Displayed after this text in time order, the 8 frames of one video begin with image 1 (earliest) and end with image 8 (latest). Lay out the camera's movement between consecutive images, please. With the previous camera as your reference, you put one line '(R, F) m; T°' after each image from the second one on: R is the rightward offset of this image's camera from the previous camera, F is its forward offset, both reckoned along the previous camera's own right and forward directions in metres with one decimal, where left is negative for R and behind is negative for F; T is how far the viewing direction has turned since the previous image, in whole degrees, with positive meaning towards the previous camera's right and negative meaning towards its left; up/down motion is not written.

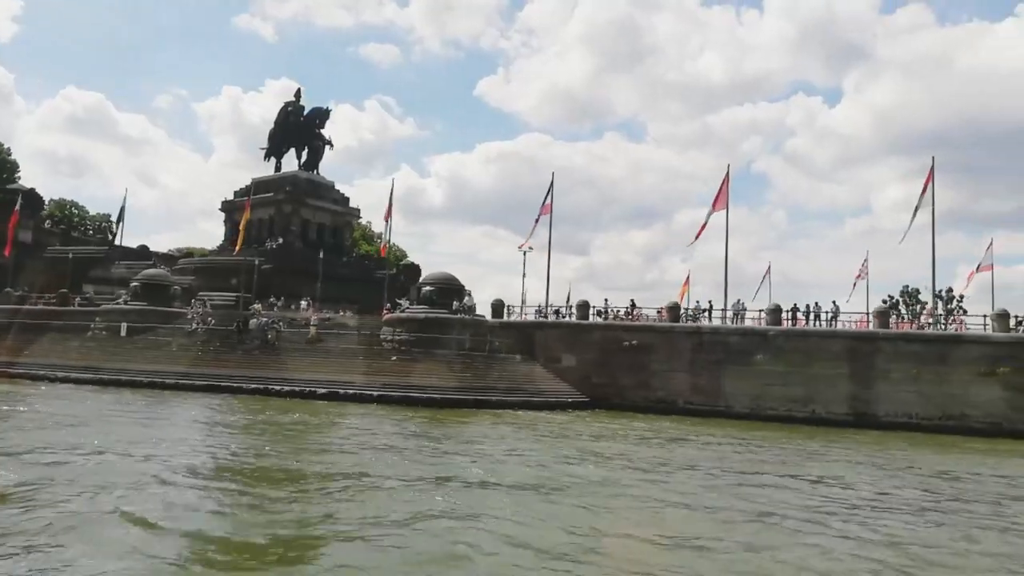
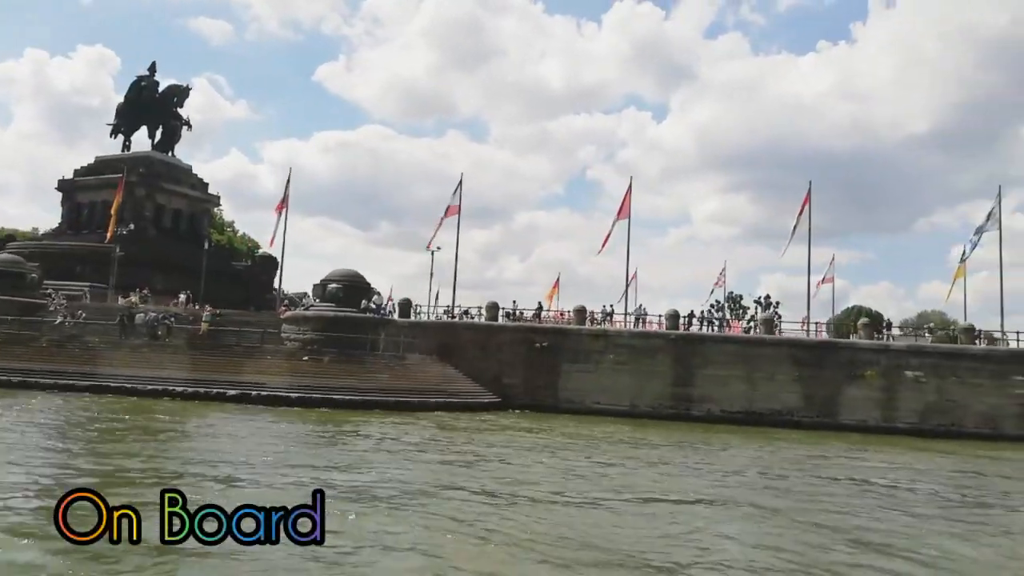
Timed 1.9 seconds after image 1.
(-2.0, +0.2) m; +12°
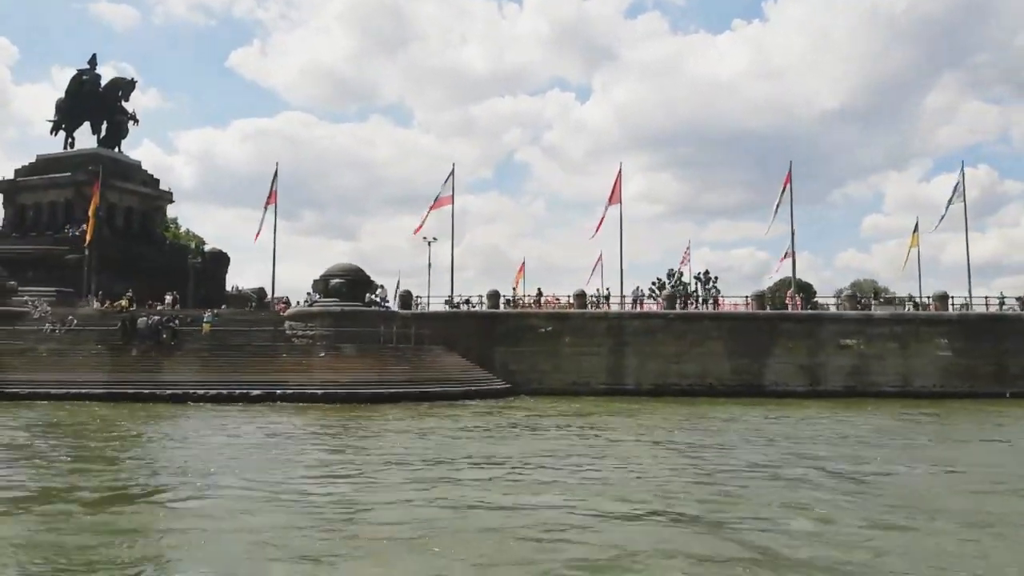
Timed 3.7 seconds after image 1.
(-2.0, -0.3) m; +5°
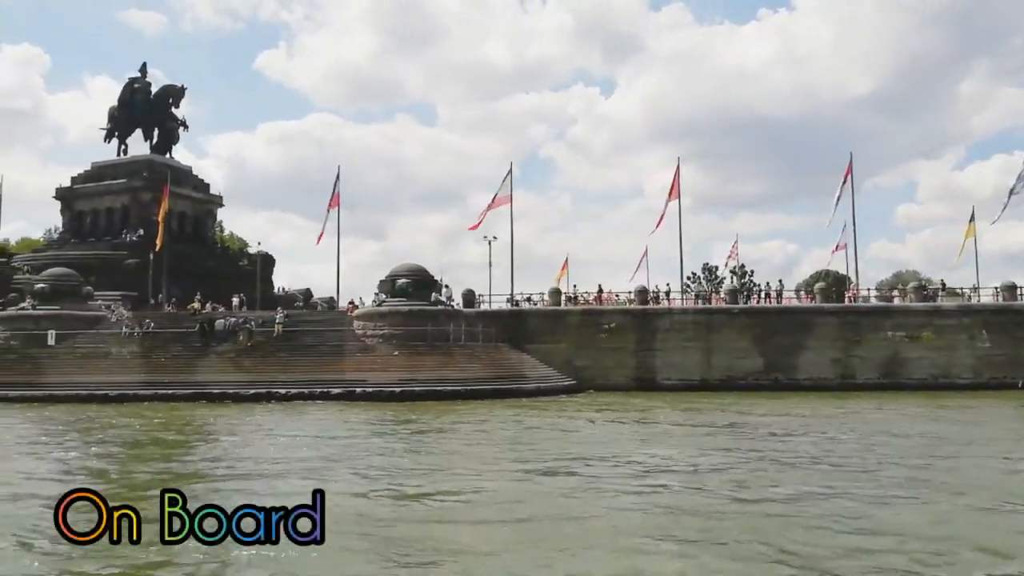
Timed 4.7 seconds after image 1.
(-1.0, -0.3) m; -2°
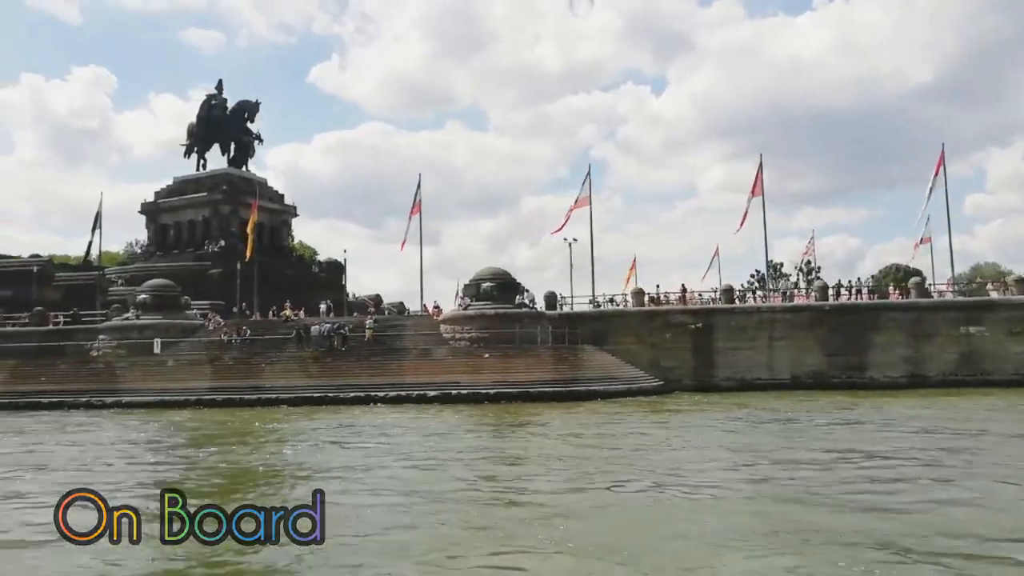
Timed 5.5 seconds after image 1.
(-0.8, -0.2) m; -4°
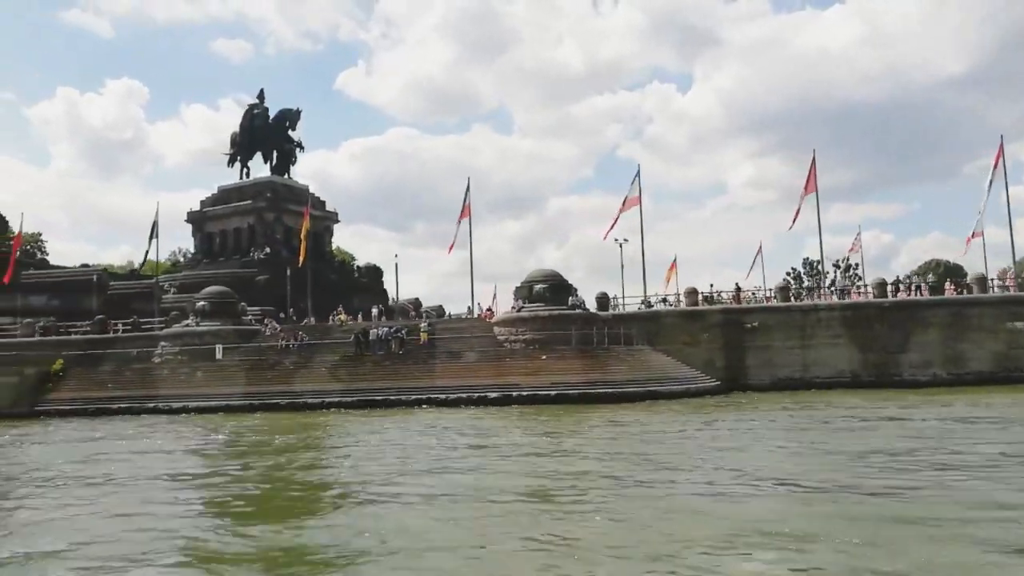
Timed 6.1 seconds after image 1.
(-0.7, -0.1) m; -2°
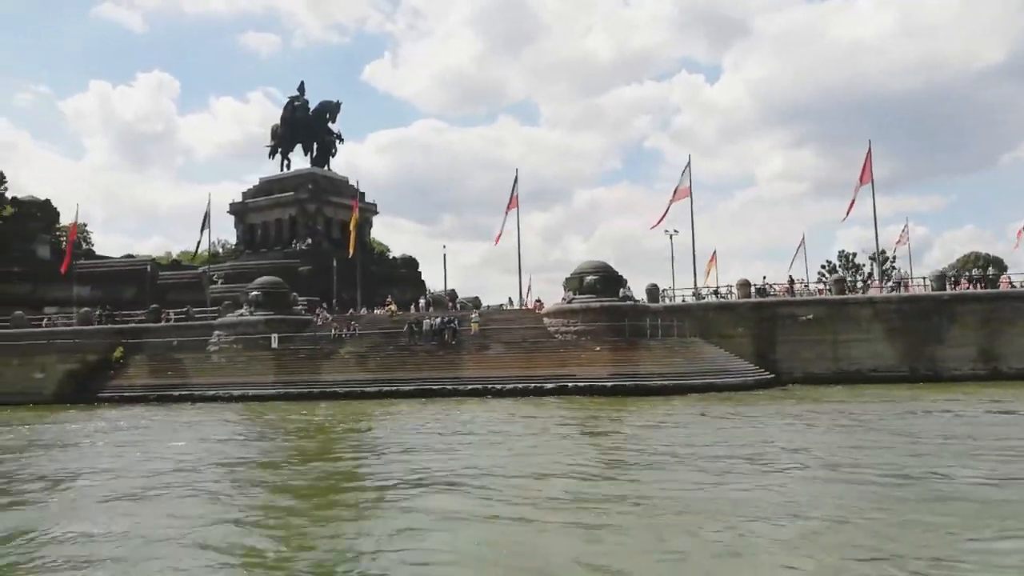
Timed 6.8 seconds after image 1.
(-0.7, -0.1) m; -2°
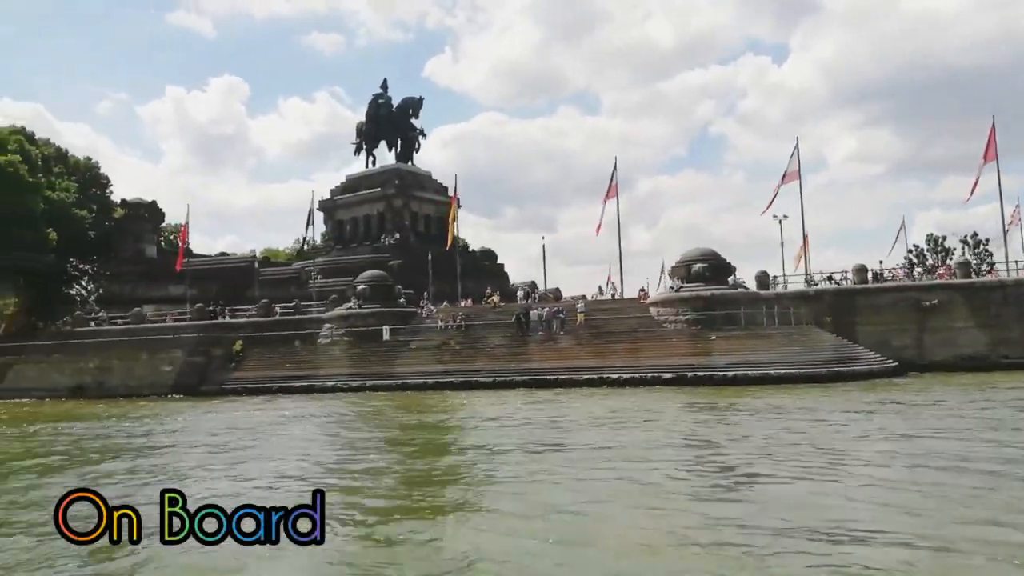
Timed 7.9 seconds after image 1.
(-1.2, -0.1) m; -5°
